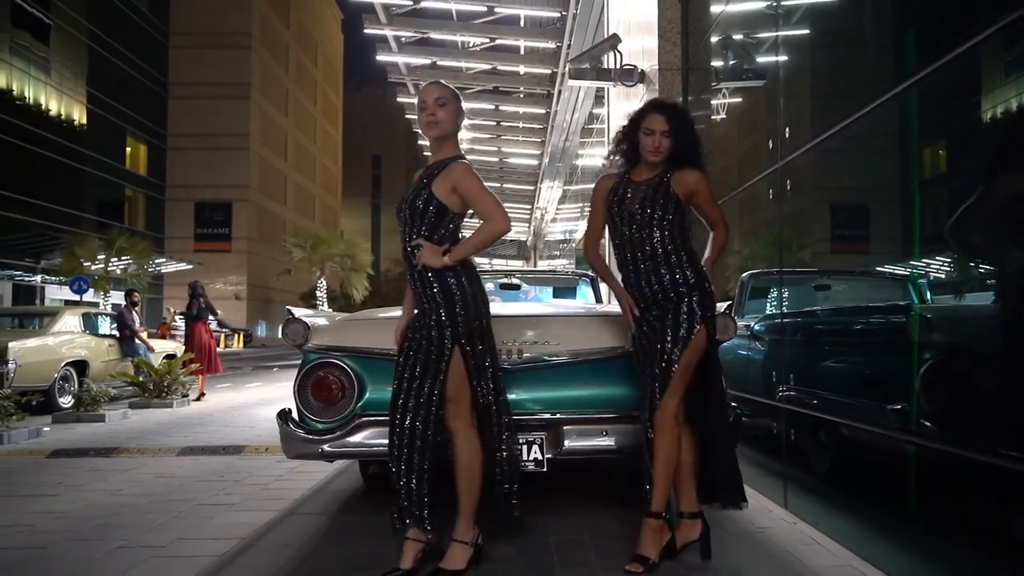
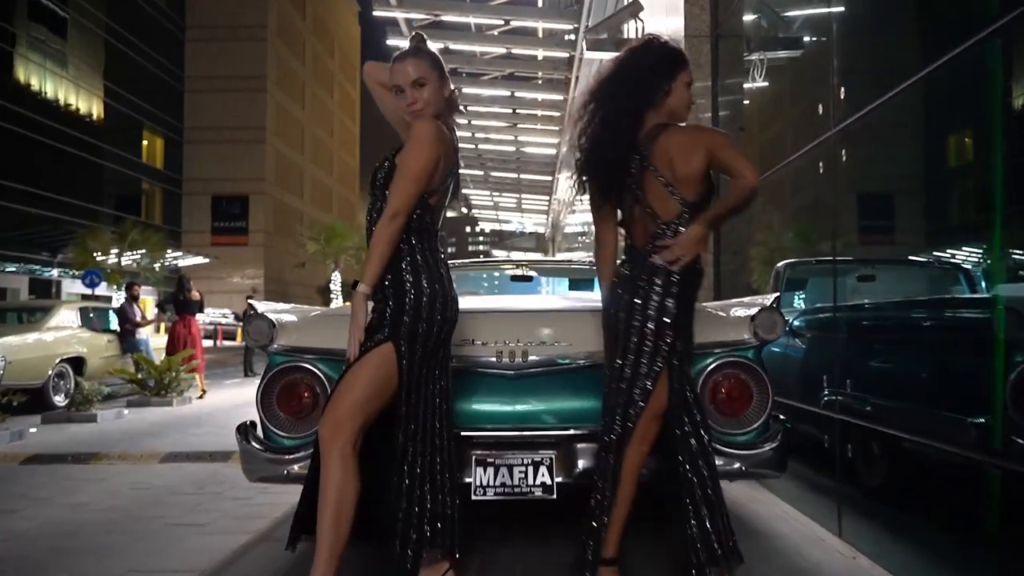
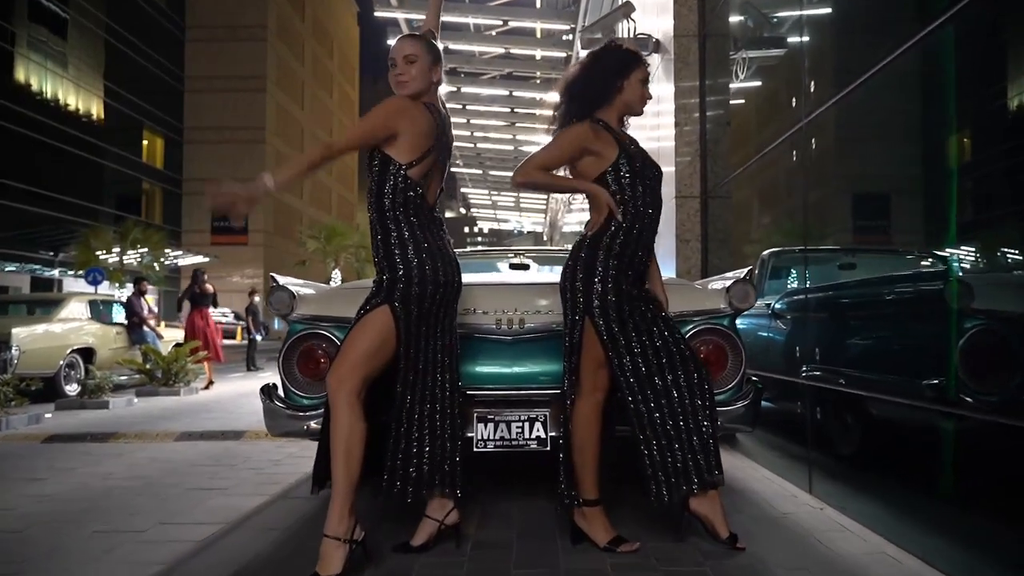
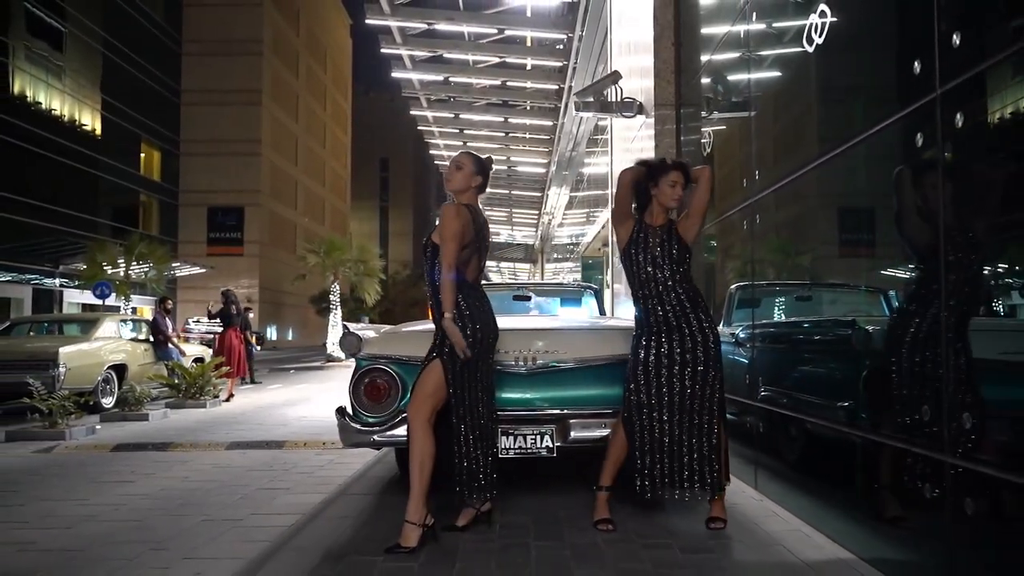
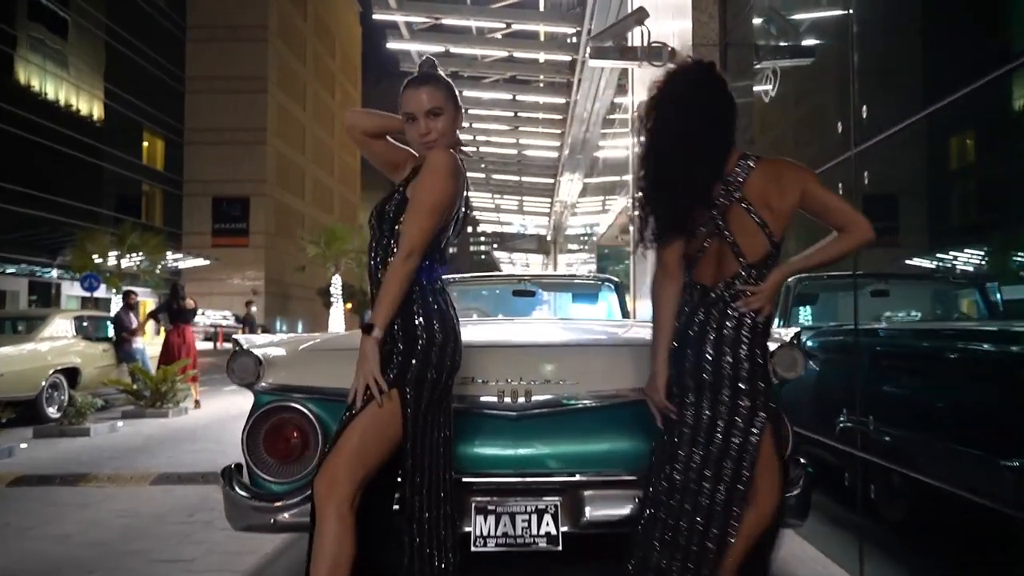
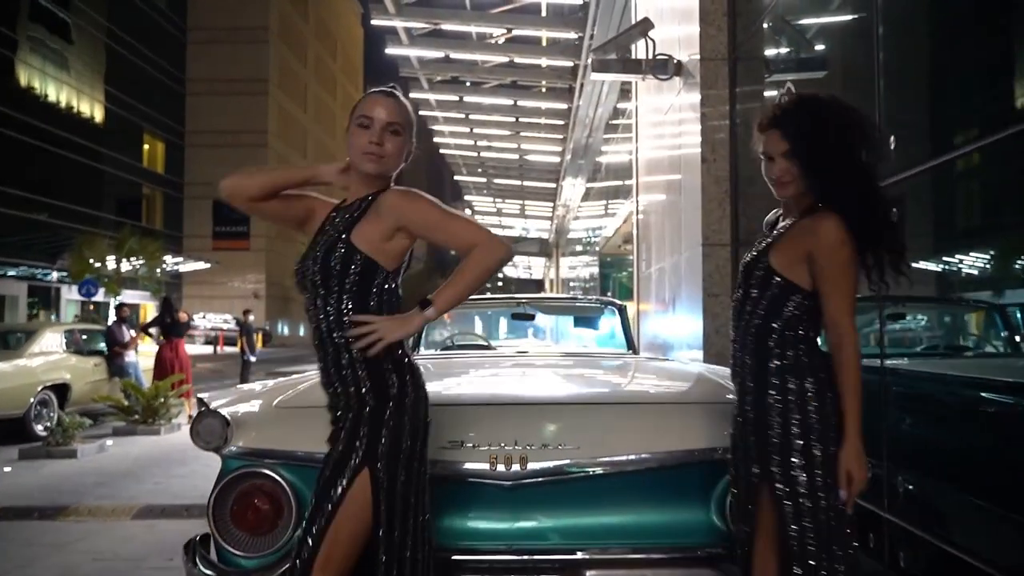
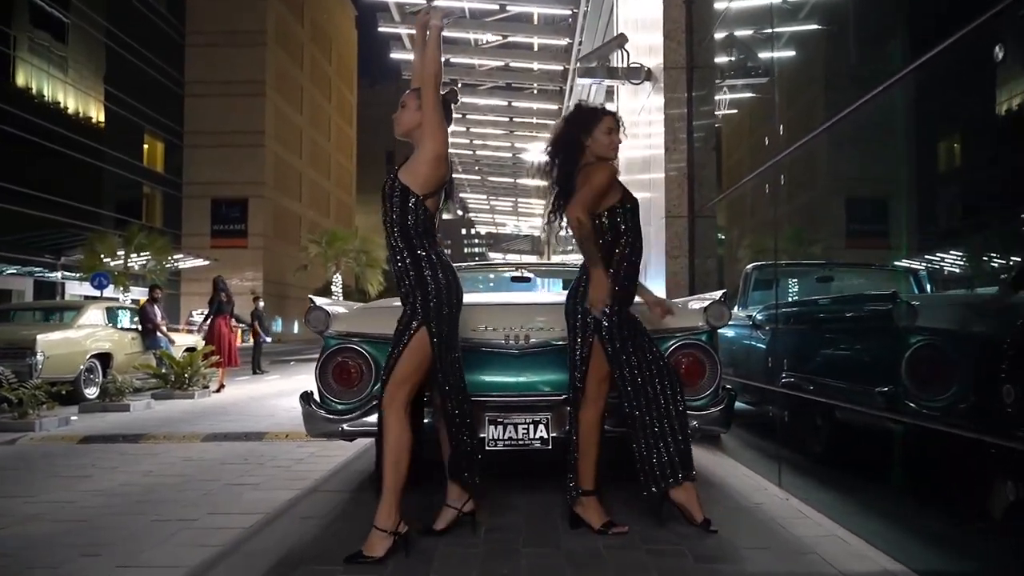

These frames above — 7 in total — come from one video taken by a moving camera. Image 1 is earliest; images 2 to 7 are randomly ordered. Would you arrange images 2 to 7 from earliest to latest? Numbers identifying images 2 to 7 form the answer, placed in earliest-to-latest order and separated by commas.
4, 7, 3, 2, 5, 6
